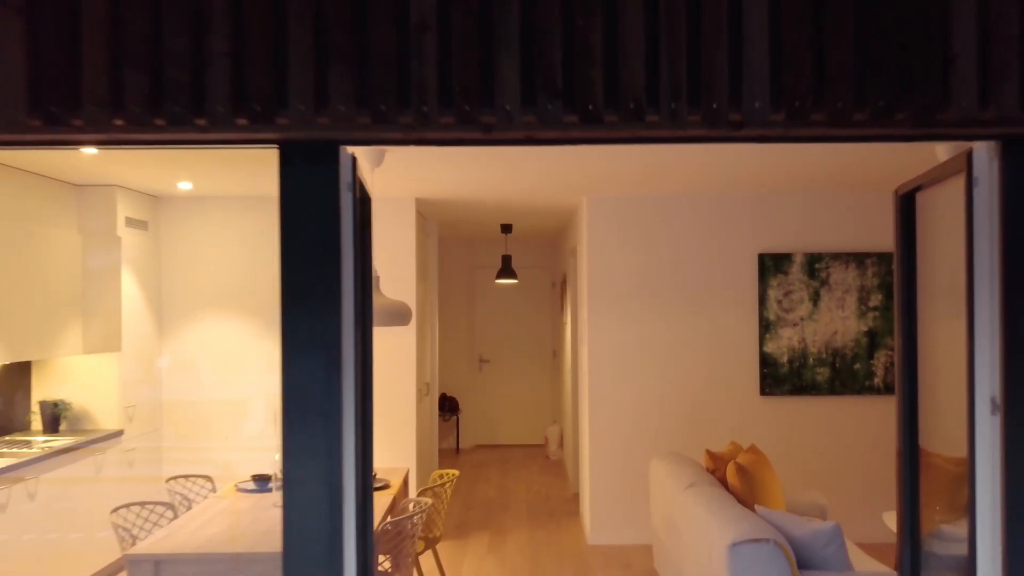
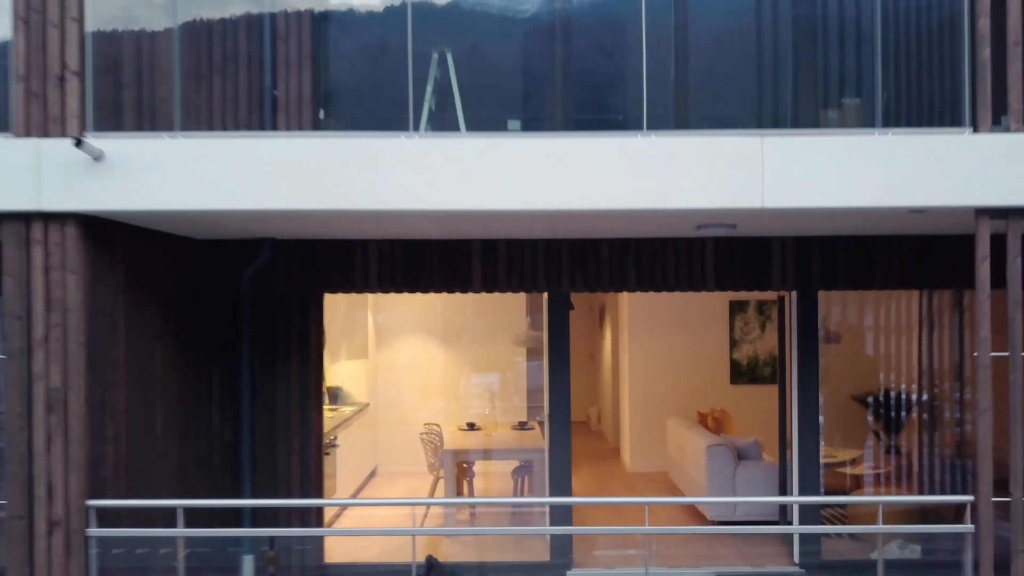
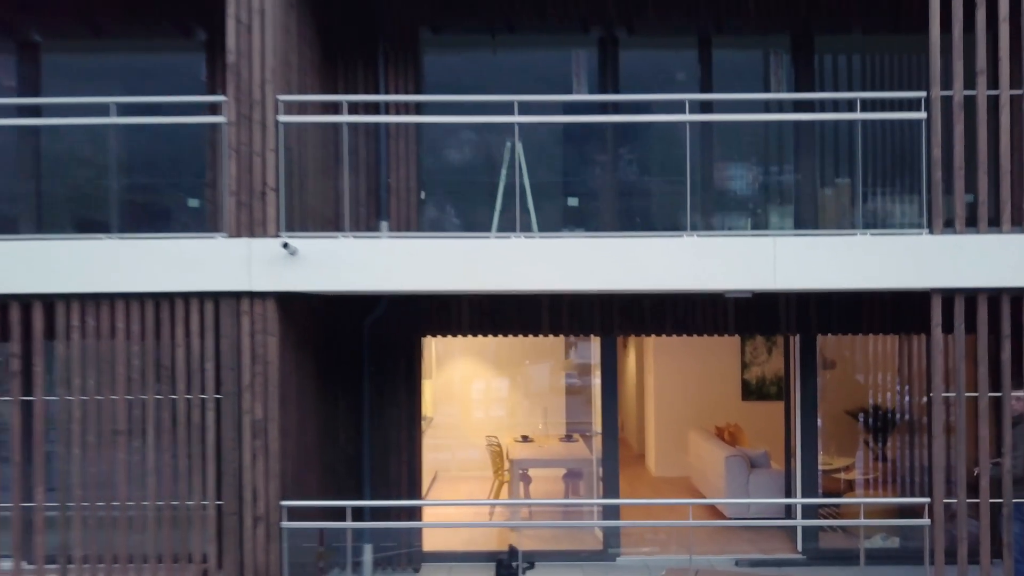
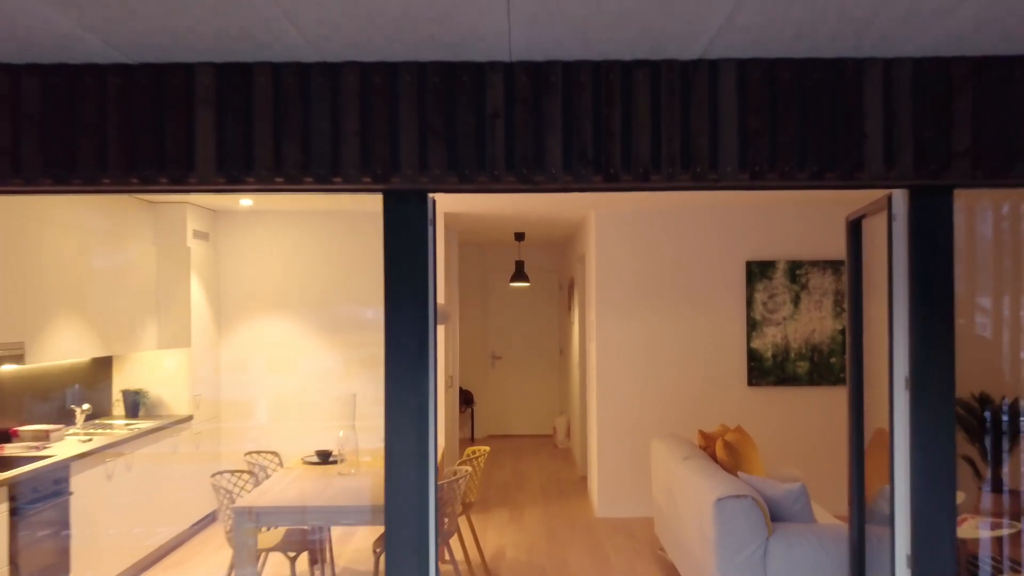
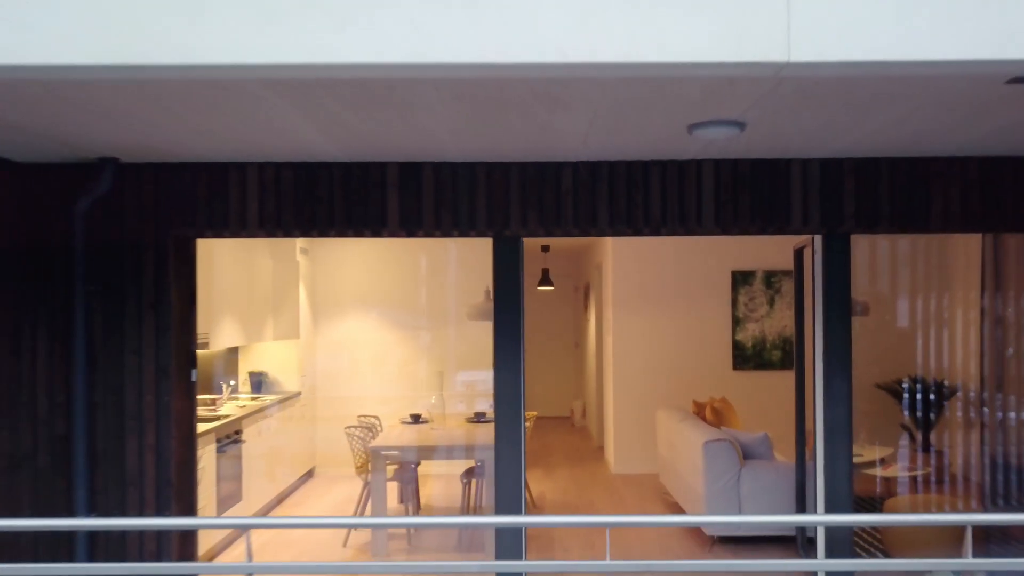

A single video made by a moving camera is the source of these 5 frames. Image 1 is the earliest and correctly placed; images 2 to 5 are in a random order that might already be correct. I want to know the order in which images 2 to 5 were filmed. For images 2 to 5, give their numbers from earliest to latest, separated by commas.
4, 5, 2, 3
